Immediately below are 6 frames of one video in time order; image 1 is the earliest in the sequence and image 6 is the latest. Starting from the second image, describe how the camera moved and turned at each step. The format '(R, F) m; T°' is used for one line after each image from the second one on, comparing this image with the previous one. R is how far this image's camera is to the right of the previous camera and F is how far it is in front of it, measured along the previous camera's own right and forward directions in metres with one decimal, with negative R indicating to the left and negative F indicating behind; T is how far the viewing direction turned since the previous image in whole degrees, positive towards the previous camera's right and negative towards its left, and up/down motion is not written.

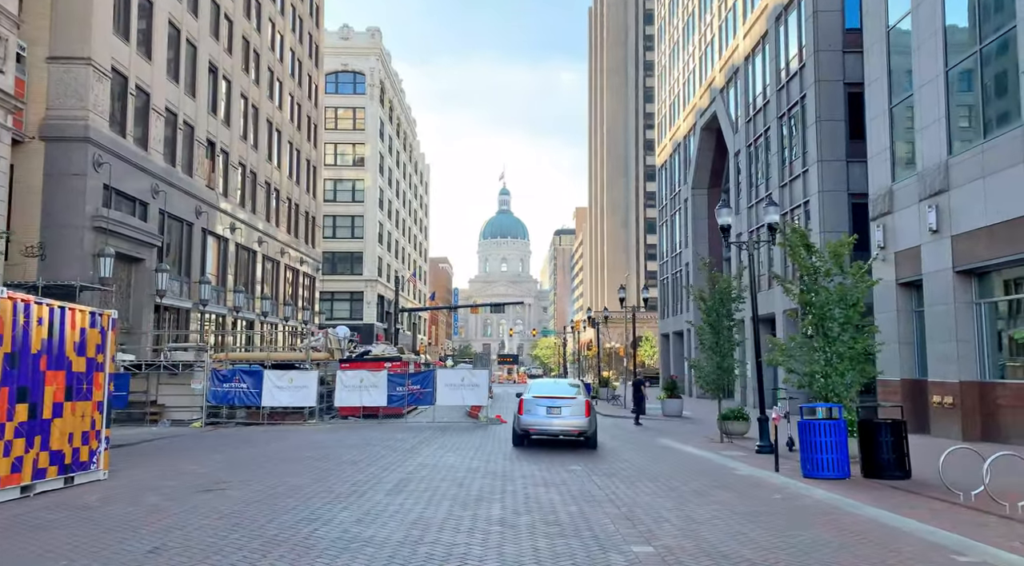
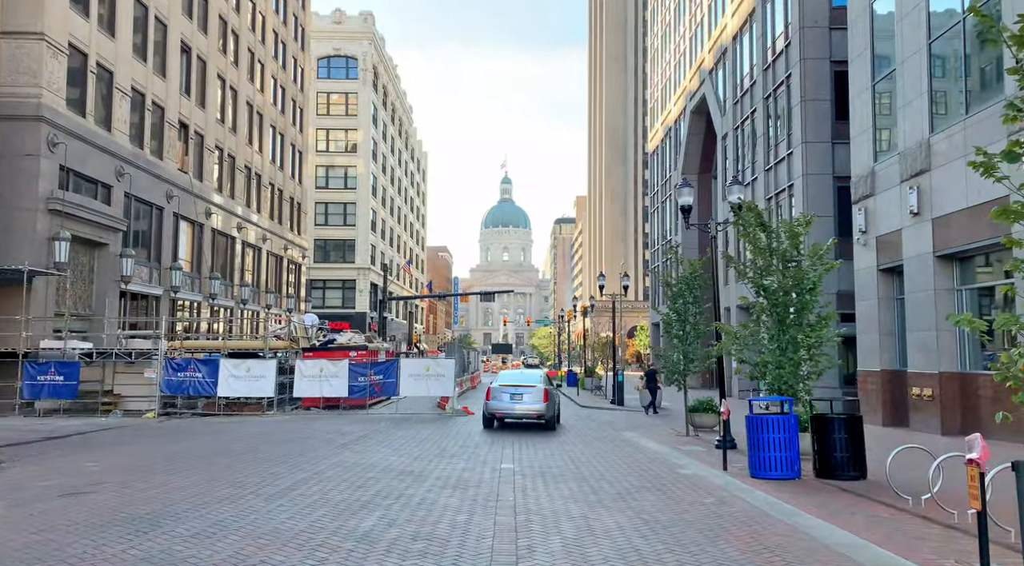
(+1.2, +1.1) m; 0°
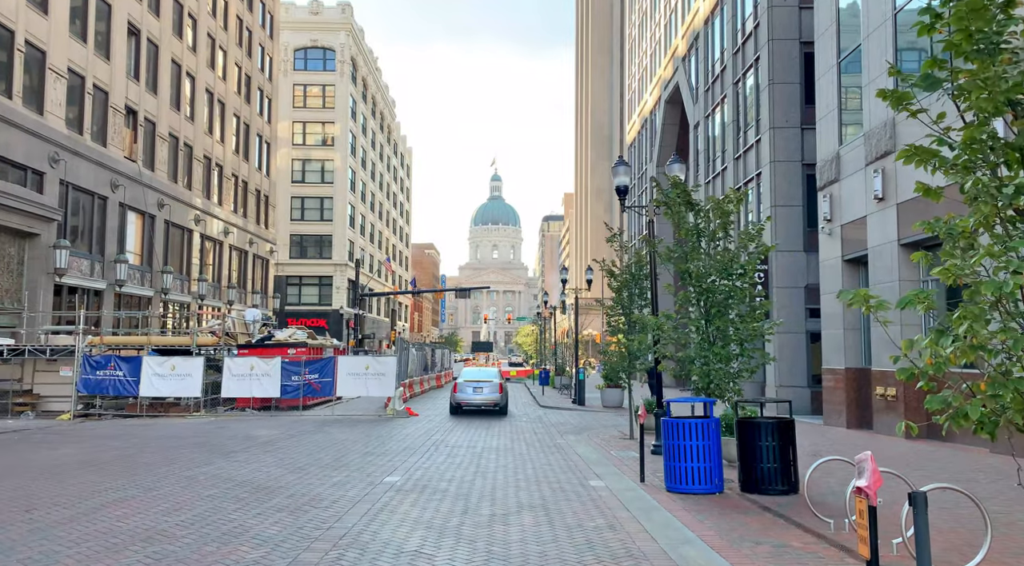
(+1.4, +1.6) m; 0°
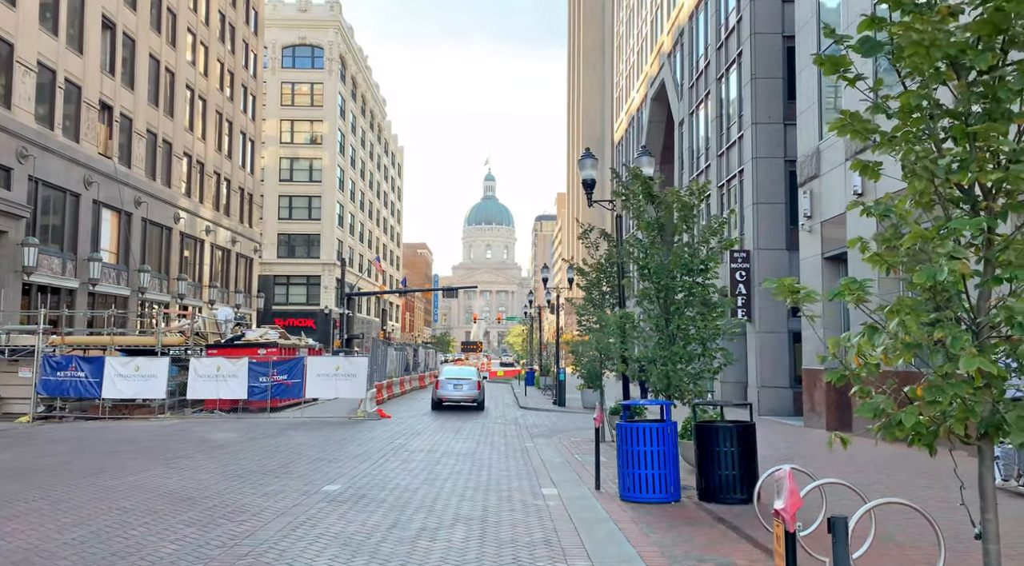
(+0.6, +0.6) m; 0°
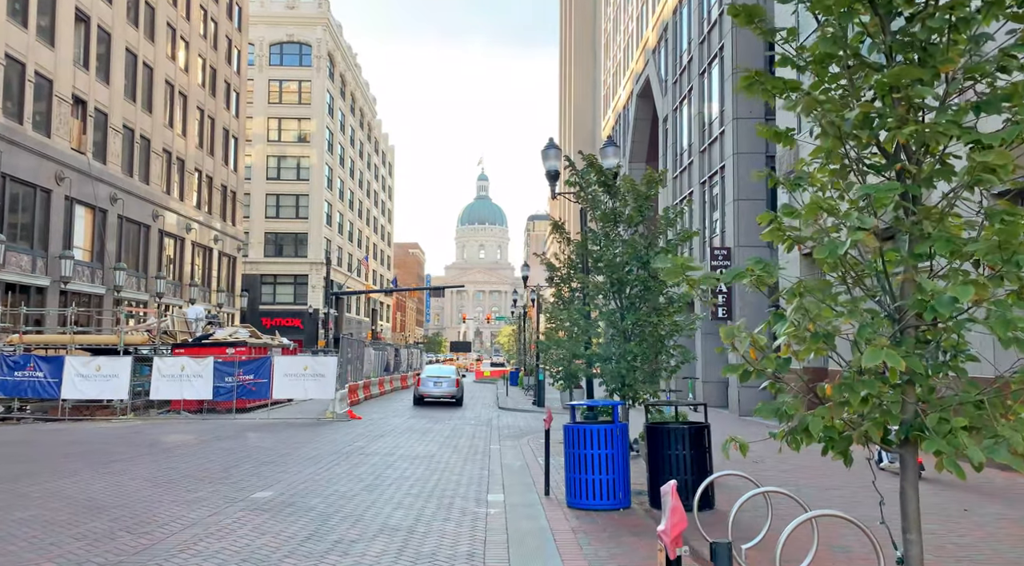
(+0.6, +0.6) m; 0°
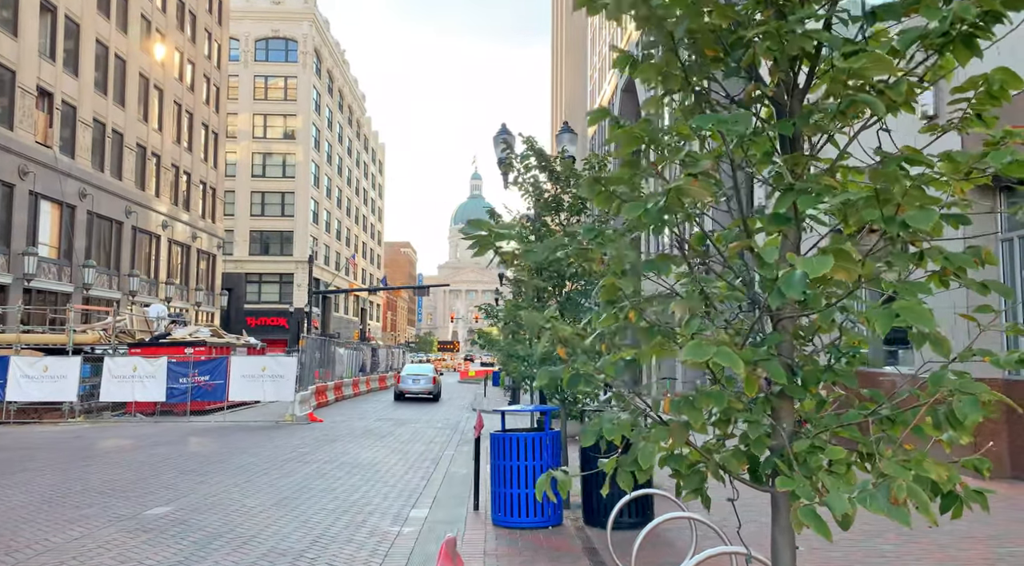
(+0.8, +0.9) m; 0°
